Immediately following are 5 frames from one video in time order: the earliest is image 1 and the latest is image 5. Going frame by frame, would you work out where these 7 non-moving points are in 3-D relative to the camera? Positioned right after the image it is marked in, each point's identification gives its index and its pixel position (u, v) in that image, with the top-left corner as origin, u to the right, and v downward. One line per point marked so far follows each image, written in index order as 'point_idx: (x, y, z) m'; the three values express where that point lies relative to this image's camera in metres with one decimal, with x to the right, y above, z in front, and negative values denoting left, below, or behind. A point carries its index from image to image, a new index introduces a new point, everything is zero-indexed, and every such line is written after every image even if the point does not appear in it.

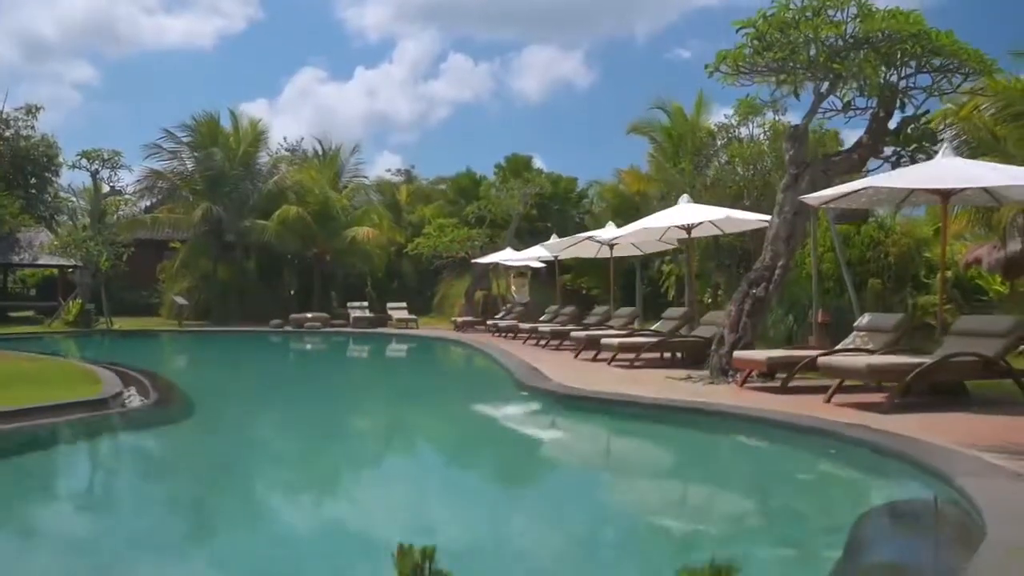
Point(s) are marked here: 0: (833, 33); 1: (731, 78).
0: (+3.5, +2.8, +9.8) m
1: (+2.6, +2.5, +10.6) m
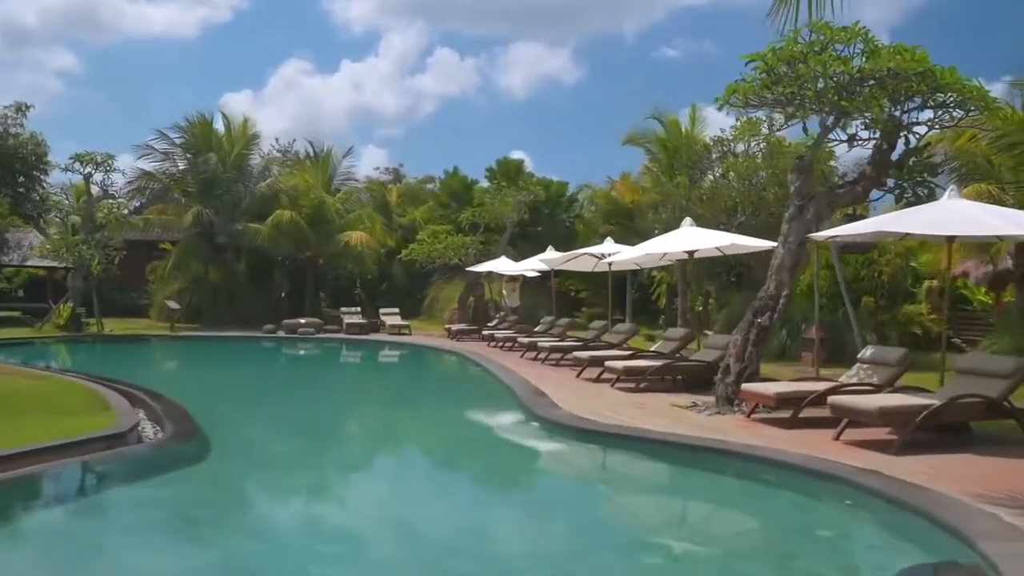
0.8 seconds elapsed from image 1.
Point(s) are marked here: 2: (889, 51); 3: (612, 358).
0: (+3.6, +2.5, +9.9) m
1: (+2.7, +2.1, +10.8) m
2: (+4.2, +2.6, +9.9) m
3: (+1.5, -1.0, +12.4) m
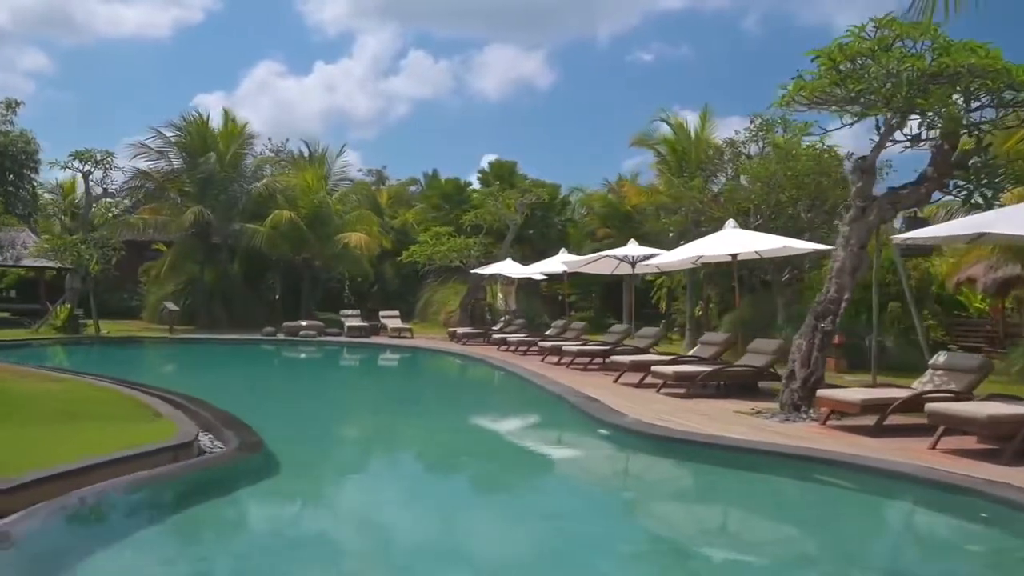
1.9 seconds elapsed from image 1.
0: (+4.3, +2.4, +9.7) m
1: (+3.3, +2.1, +10.5) m
2: (+4.8, +2.6, +9.7) m
3: (+2.0, -1.0, +12.0) m
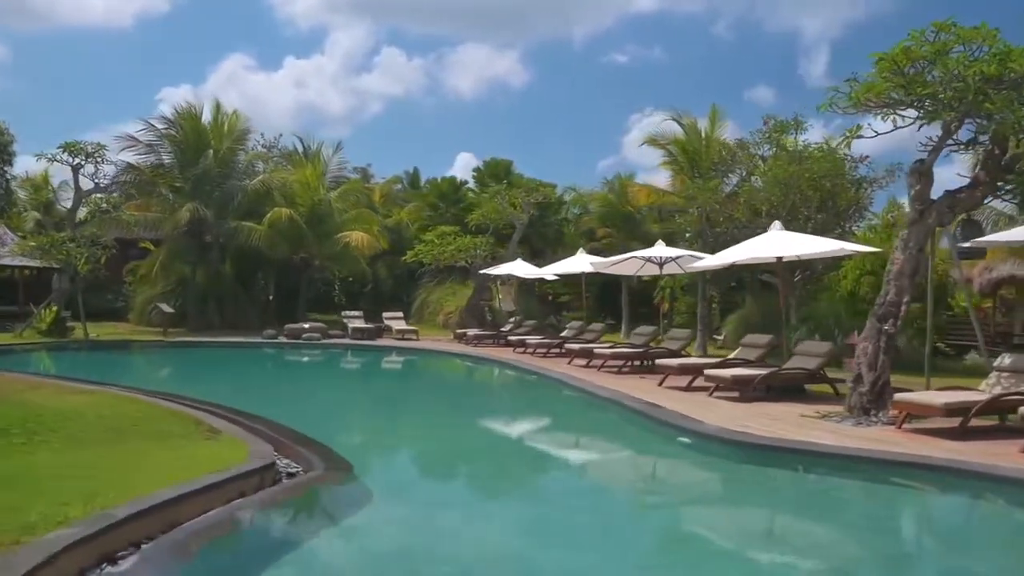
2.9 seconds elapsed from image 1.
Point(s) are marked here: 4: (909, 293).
0: (+5.0, +2.4, +9.7) m
1: (+4.0, +2.1, +10.5) m
2: (+5.5, +2.5, +9.7) m
3: (+2.6, -1.1, +12.0) m
4: (+4.4, -0.1, +10.0) m
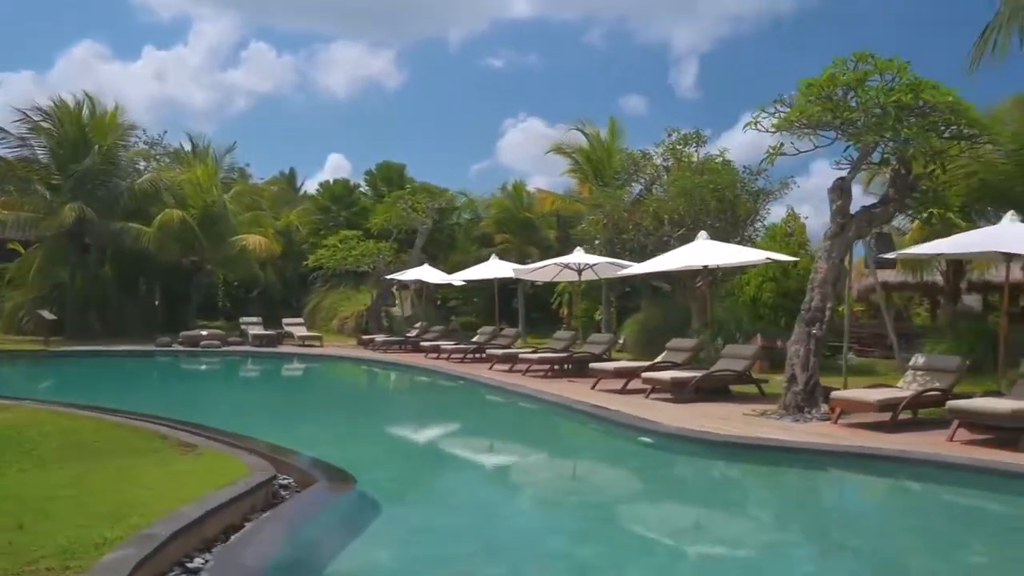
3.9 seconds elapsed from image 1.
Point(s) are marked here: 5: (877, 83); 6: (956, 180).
0: (+4.4, +2.3, +10.7) m
1: (+3.4, +2.0, +11.3) m
2: (+5.0, +2.5, +10.8) m
3: (+1.8, -1.1, +12.6) m
4: (+3.9, -0.1, +10.8) m
5: (+4.4, +2.5, +10.8) m
6: (+7.3, +1.8, +14.7) m
